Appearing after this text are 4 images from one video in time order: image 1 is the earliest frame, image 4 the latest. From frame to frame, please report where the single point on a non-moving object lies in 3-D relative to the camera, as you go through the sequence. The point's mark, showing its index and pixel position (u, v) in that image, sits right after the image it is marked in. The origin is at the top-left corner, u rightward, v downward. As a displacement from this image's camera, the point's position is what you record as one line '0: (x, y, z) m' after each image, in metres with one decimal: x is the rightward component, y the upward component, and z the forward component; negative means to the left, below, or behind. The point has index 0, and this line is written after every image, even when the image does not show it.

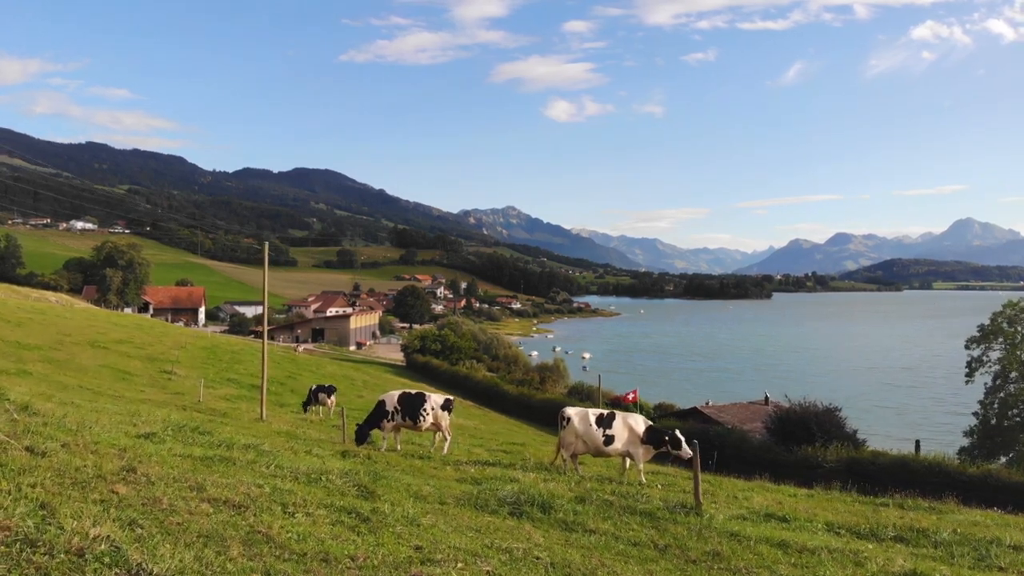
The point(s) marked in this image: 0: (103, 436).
0: (-5.6, -2.2, +8.8) m
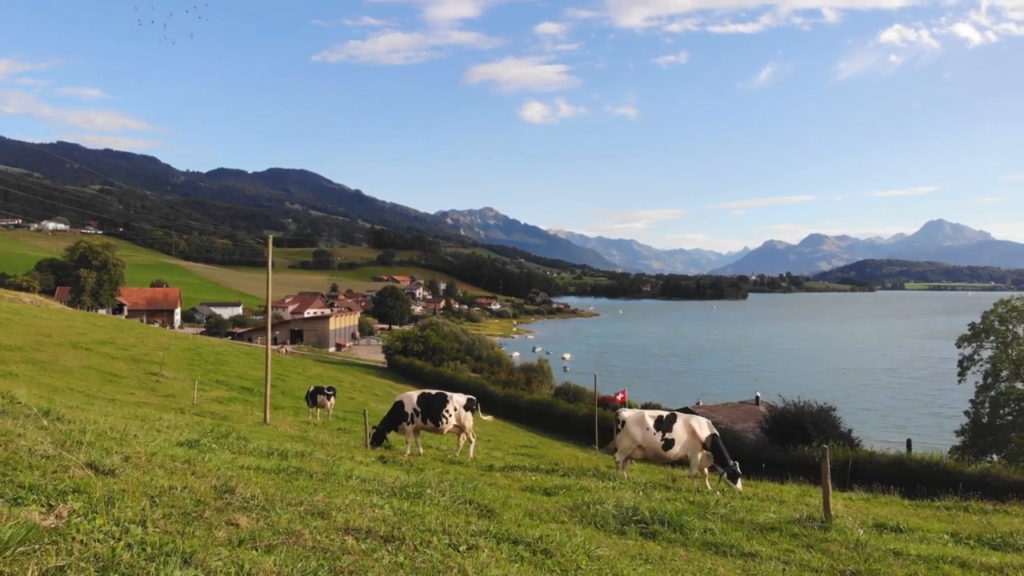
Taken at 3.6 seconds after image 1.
0: (-4.3, -2.0, +7.5) m
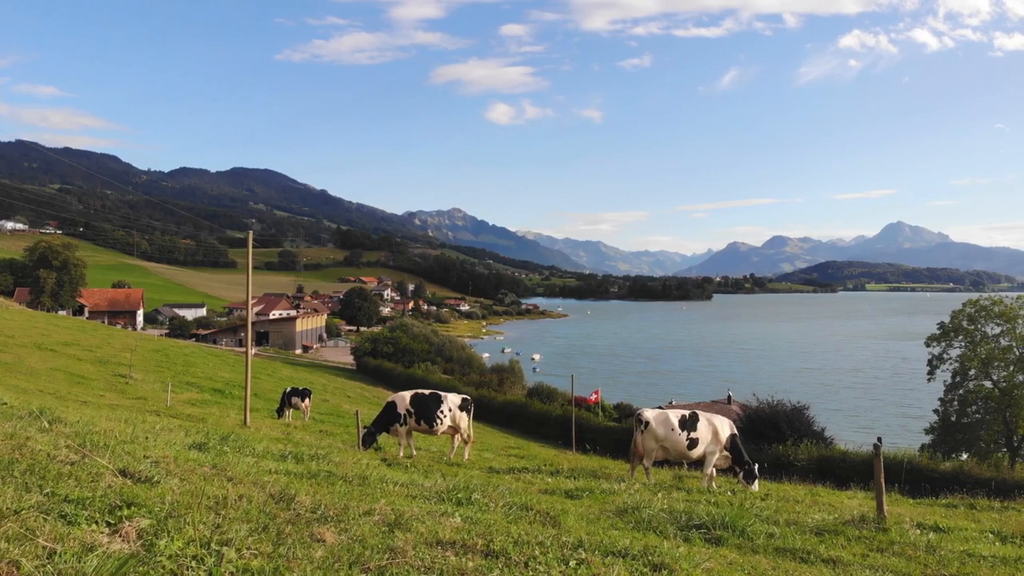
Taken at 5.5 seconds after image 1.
0: (-3.7, -1.8, +6.9) m
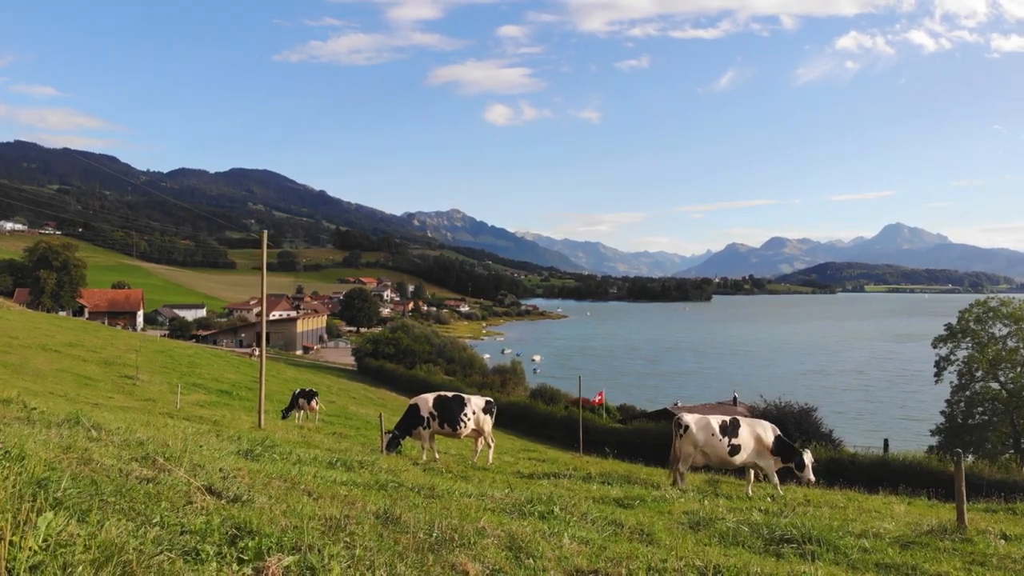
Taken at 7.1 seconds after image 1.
0: (-3.0, -1.8, +6.5) m
